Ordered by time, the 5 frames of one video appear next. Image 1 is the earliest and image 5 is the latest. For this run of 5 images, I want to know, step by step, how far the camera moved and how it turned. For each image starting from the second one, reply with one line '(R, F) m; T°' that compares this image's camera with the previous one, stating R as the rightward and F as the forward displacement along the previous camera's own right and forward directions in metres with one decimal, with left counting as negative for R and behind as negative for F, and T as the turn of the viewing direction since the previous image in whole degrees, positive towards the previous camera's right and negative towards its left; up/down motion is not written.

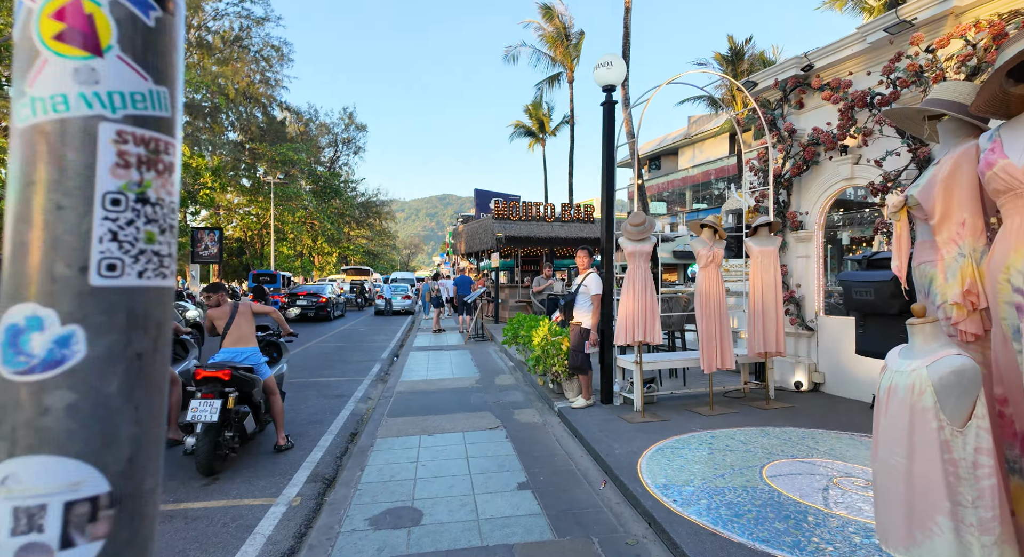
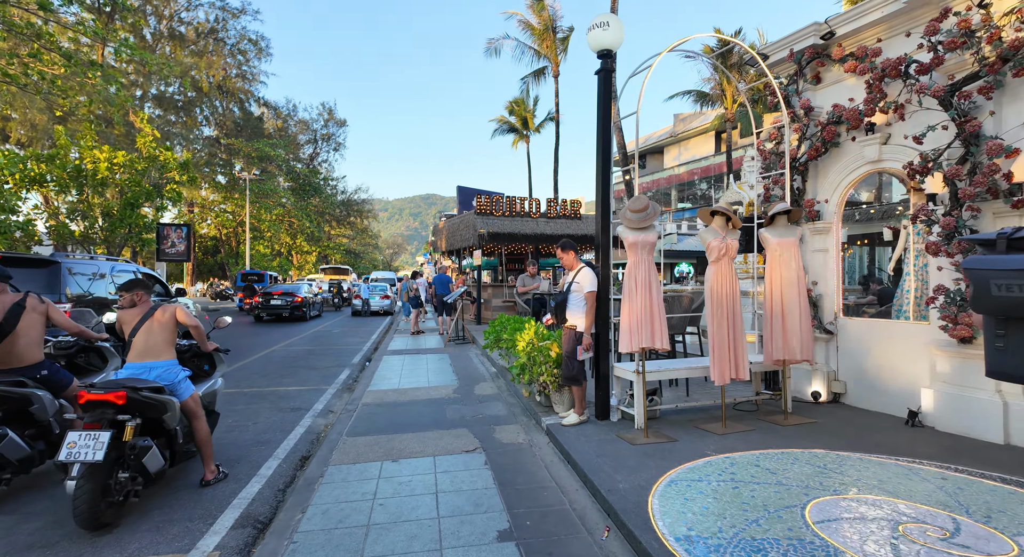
(0.0, +0.8) m; +2°
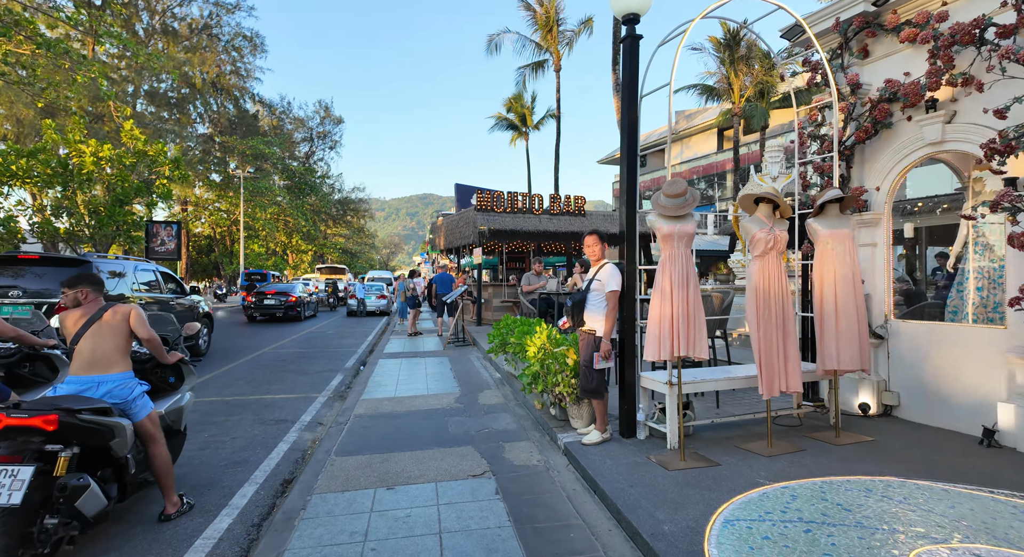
(-0.1, +0.7) m; 0°
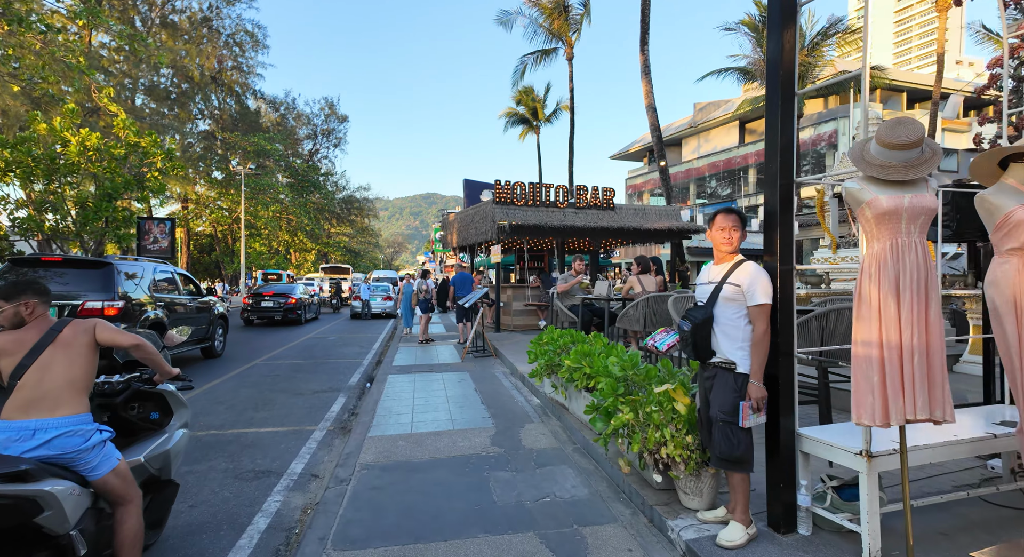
(-0.5, +1.6) m; 0°
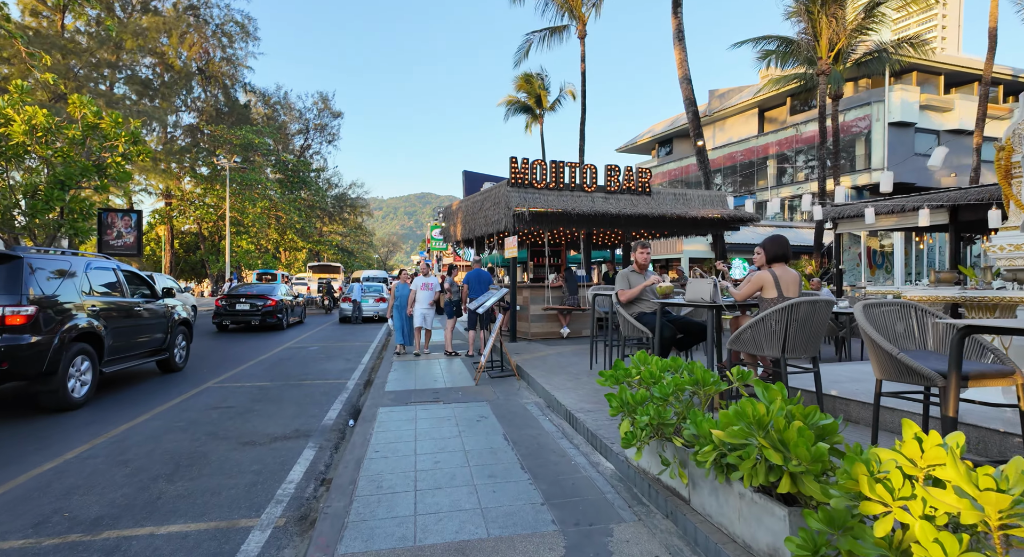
(-0.5, +2.5) m; +1°
